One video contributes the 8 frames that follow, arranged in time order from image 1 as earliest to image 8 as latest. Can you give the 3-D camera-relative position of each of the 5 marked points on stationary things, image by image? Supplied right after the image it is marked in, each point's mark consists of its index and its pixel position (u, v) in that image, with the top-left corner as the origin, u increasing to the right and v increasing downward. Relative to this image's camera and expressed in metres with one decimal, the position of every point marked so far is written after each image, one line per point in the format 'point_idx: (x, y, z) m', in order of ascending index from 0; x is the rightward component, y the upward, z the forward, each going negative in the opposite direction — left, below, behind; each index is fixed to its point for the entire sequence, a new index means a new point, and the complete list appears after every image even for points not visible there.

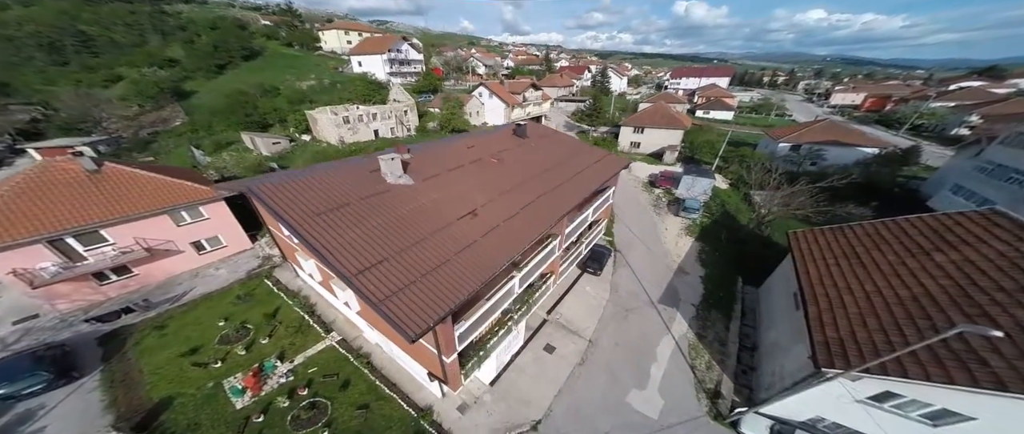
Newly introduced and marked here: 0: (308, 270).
0: (-11.9, -2.9, +16.6) m
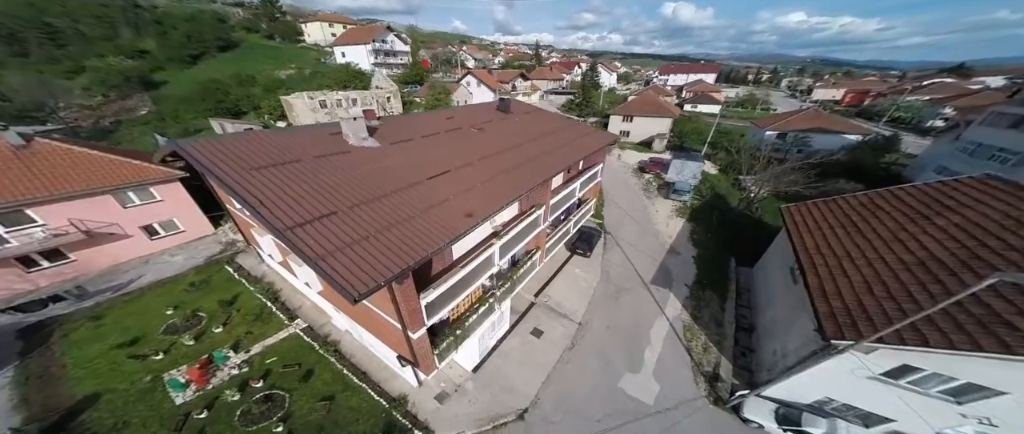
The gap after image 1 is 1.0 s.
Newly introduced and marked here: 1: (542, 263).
0: (-12.7, -1.5, +14.8) m
1: (+1.6, -2.3, +16.5) m
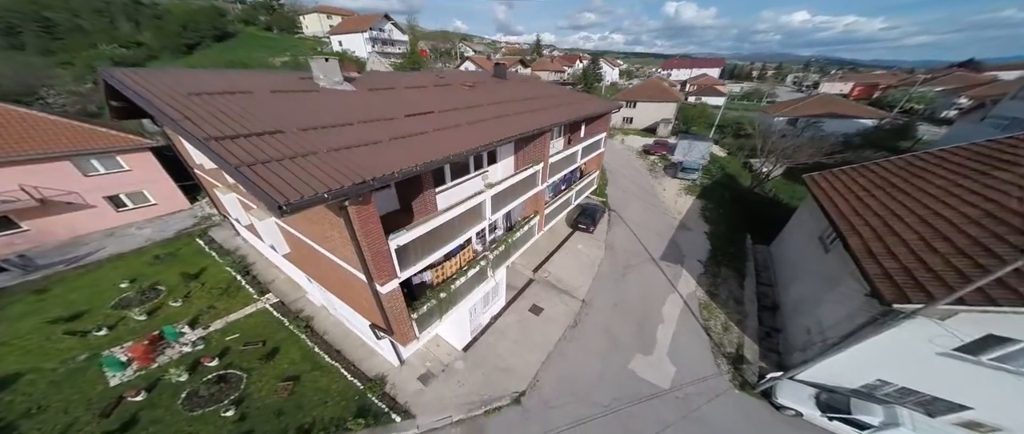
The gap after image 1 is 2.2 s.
0: (-12.9, +0.3, +13.1) m
1: (+1.5, -0.6, +14.9) m
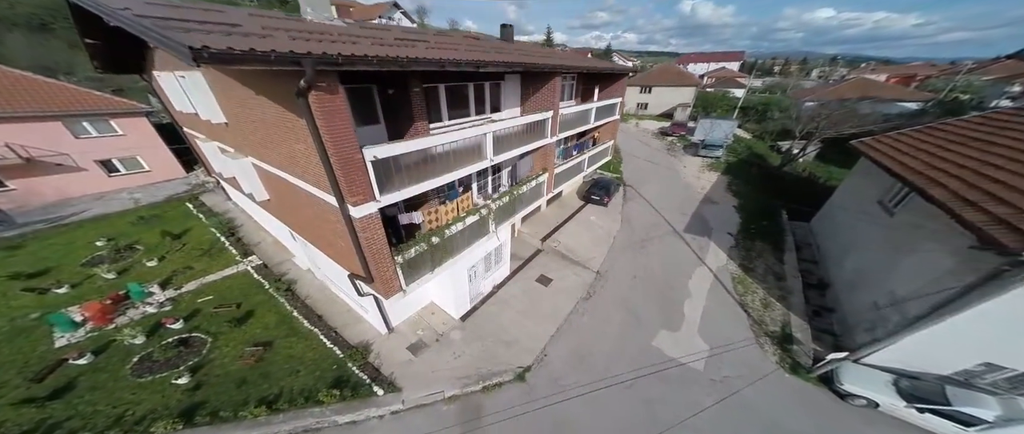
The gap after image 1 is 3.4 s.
0: (-12.6, +2.3, +11.8) m
1: (+1.8, +1.2, +13.3) m
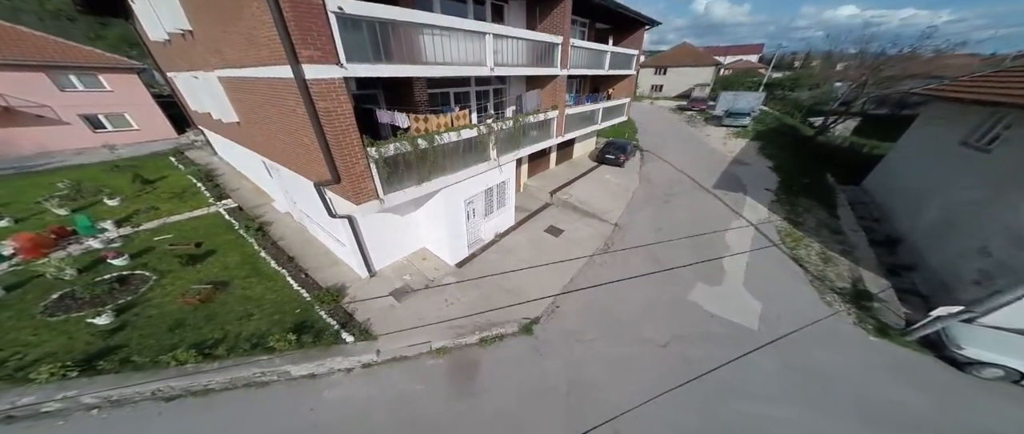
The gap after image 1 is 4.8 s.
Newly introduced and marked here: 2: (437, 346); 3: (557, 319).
0: (-12.2, +4.7, +10.4) m
1: (+2.1, +3.3, +11.6) m
2: (-1.6, -2.7, +5.6) m
3: (+1.0, -2.4, +6.5) m
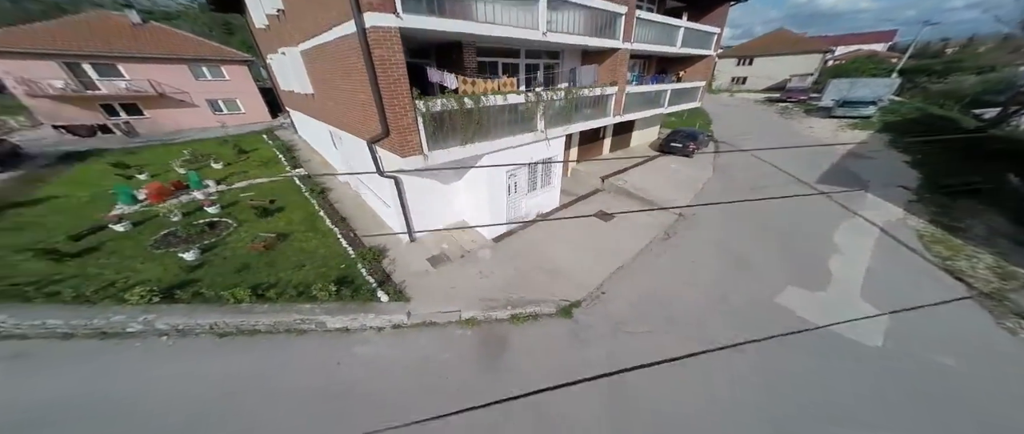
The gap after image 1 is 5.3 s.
0: (-10.1, +6.2, +11.7) m
1: (+4.2, +3.7, +10.5) m
2: (-0.9, -1.9, +5.3) m
3: (+1.8, -1.8, +5.8) m
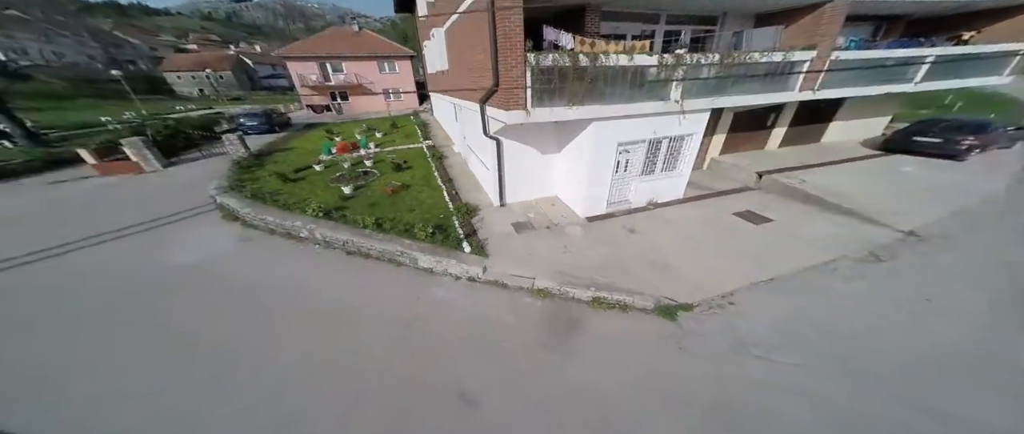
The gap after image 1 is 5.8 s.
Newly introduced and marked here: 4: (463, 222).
0: (-4.3, +8.1, +13.9) m
1: (+7.9, +3.4, +7.7) m
2: (+0.5, -1.2, +5.0) m
3: (+3.2, -1.6, +4.4) m
4: (-1.3, -0.2, +6.7) m
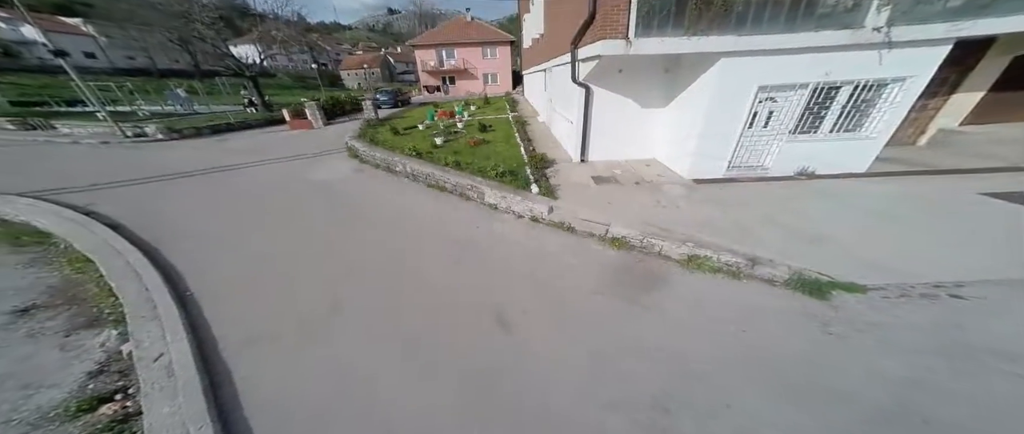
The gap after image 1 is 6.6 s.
0: (+1.2, +8.9, +14.3) m
1: (+9.9, +3.3, +4.2) m
2: (+1.5, -0.3, +4.1) m
3: (+3.8, -0.9, +2.6) m
4: (+0.6, +0.8, +6.3) m
